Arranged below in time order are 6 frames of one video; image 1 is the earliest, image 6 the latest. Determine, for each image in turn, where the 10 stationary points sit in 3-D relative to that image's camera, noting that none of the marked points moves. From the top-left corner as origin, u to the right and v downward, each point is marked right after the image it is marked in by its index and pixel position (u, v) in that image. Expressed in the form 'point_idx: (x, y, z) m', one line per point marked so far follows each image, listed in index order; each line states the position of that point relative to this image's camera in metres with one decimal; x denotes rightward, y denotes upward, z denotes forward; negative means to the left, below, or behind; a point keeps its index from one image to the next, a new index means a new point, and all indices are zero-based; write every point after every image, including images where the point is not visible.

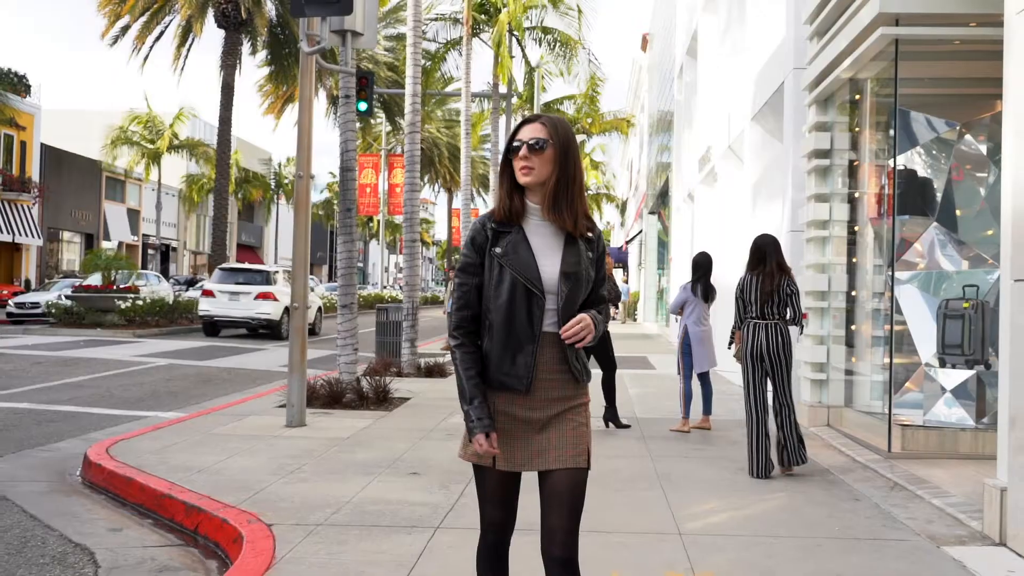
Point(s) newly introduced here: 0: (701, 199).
0: (+3.9, +1.9, +18.4) m
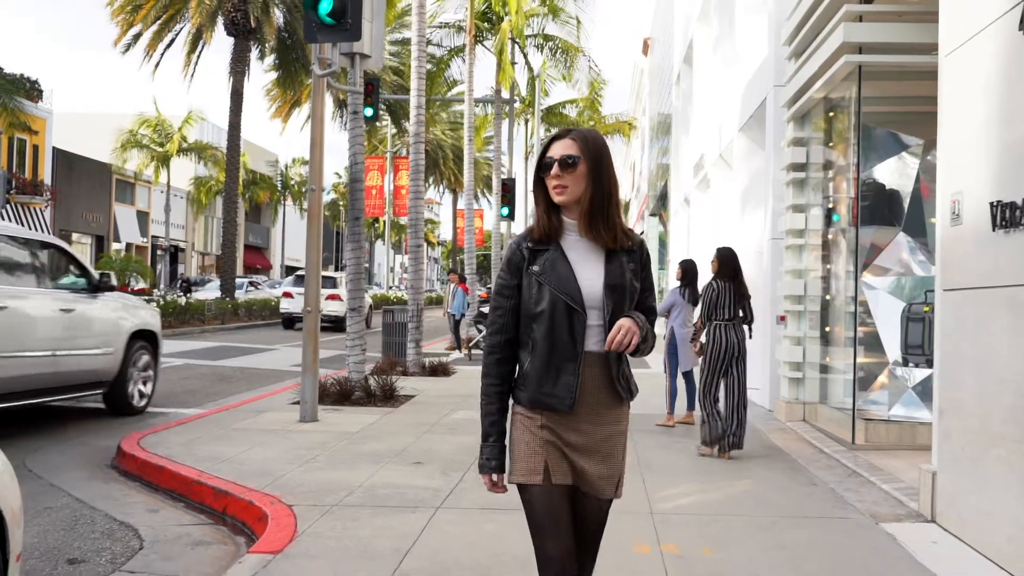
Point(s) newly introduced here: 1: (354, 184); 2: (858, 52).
0: (+3.9, +1.8, +19.1) m
1: (-2.0, +1.3, +11.4) m
2: (+3.2, +2.2, +8.3) m
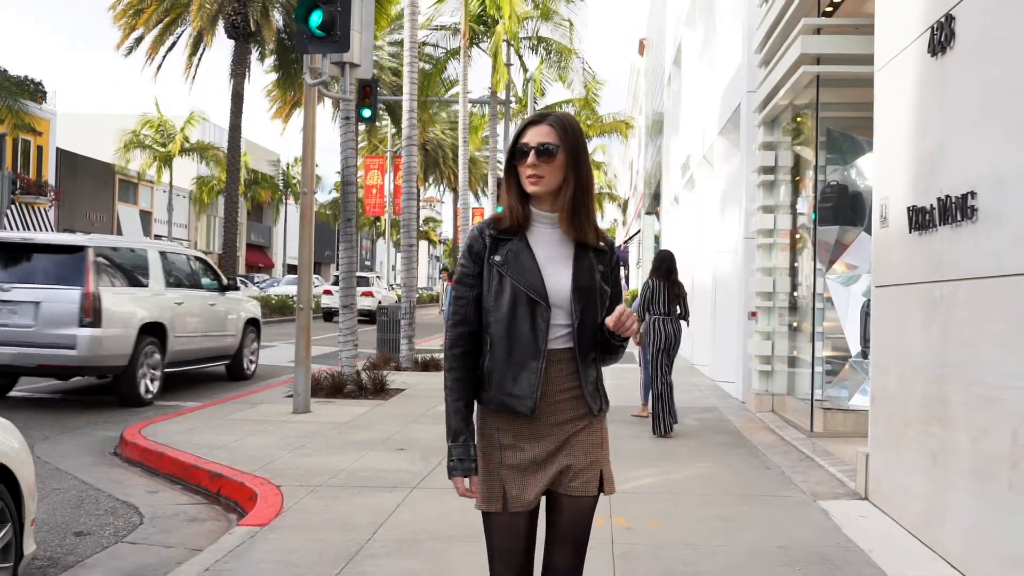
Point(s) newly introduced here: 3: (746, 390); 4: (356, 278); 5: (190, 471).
0: (+3.7, +1.9, +19.5) m
1: (-2.2, +1.4, +11.9) m
2: (+3.0, +2.2, +8.8) m
3: (+2.9, -1.3, +11.2) m
4: (-2.1, +0.1, +12.0) m
5: (-2.5, -1.4, +7.0) m
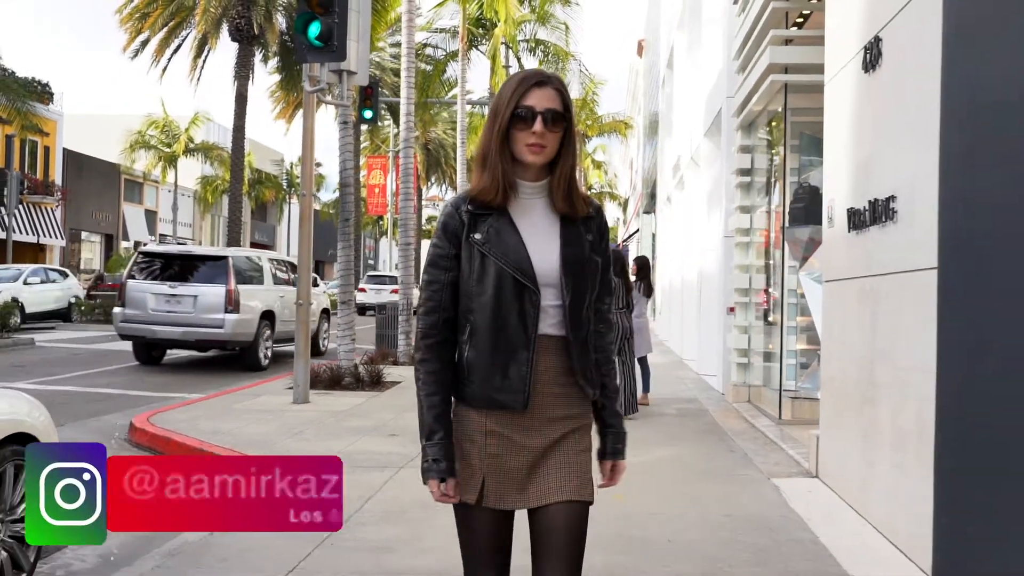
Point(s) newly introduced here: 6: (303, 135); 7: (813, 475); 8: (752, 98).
0: (+3.7, +1.9, +20.0) m
1: (-2.3, +1.4, +12.5) m
2: (+2.8, +2.2, +9.3) m
3: (+2.8, -1.2, +11.7) m
4: (-2.2, +0.2, +12.6) m
5: (-2.7, -1.4, +7.5) m
6: (-2.5, +1.8, +10.8) m
7: (+2.2, -1.4, +6.6) m
8: (+2.8, +2.2, +10.3) m
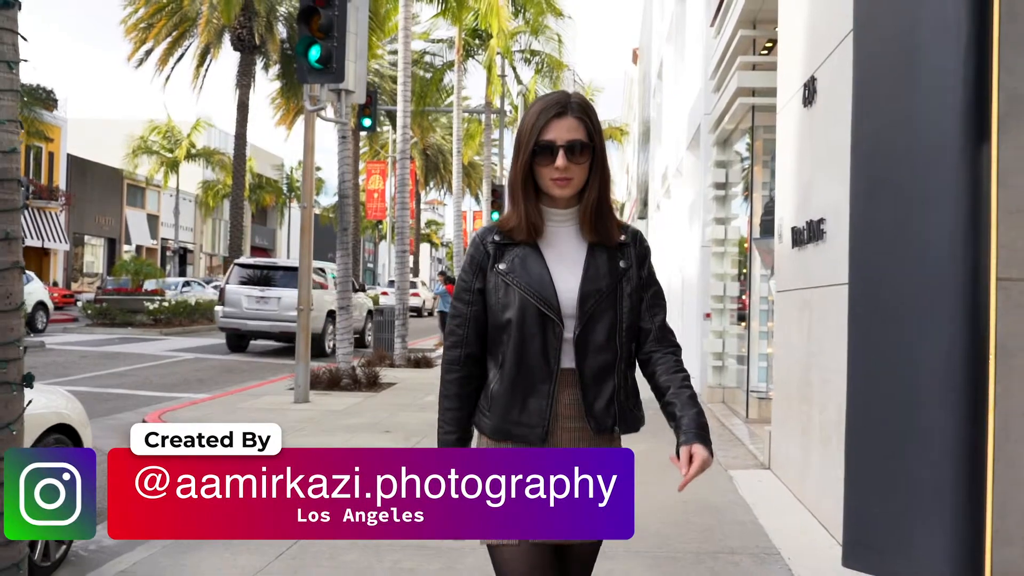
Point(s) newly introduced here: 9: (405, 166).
0: (+3.5, +1.8, +20.7) m
1: (-2.5, +1.3, +13.1) m
2: (+2.7, +2.2, +10.0) m
3: (+2.6, -1.3, +12.4) m
4: (-2.4, +0.1, +13.2) m
5: (-2.8, -1.5, +8.2) m
6: (-2.7, +1.8, +11.5) m
7: (+2.1, -1.4, +7.2) m
8: (+2.6, +2.1, +10.9) m
9: (-2.1, +2.3, +17.3) m
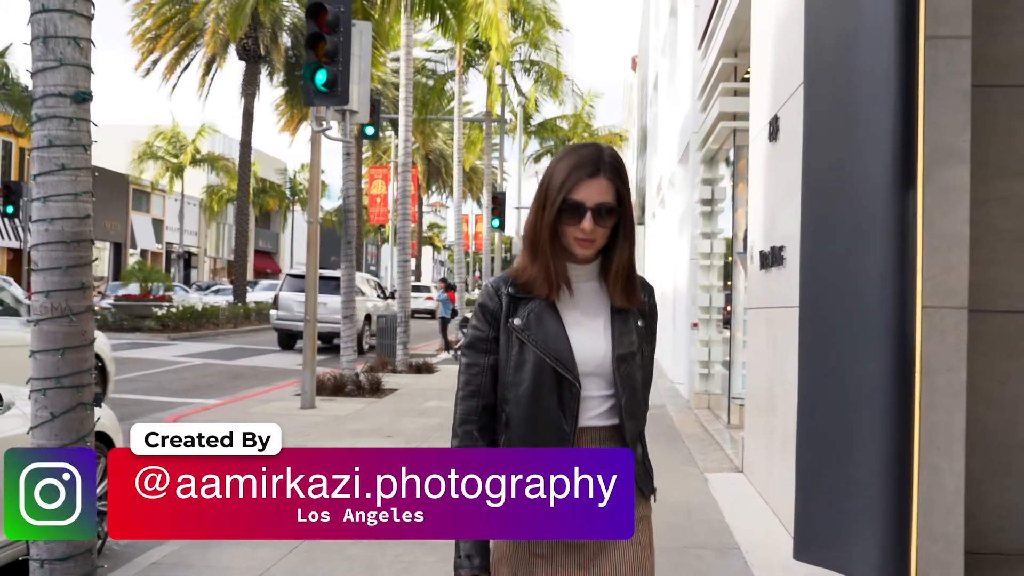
0: (+3.5, +1.6, +21.3) m
1: (-2.5, +1.2, +13.7) m
2: (+2.6, +2.0, +10.6) m
3: (+2.6, -1.5, +13.0) m
4: (-2.4, -0.1, +13.8) m
5: (-2.9, -1.6, +8.8) m
6: (-2.7, +1.6, +12.1) m
7: (+2.0, -1.6, +7.8) m
8: (+2.6, +1.9, +11.5) m
9: (-2.1, +2.2, +17.9) m
